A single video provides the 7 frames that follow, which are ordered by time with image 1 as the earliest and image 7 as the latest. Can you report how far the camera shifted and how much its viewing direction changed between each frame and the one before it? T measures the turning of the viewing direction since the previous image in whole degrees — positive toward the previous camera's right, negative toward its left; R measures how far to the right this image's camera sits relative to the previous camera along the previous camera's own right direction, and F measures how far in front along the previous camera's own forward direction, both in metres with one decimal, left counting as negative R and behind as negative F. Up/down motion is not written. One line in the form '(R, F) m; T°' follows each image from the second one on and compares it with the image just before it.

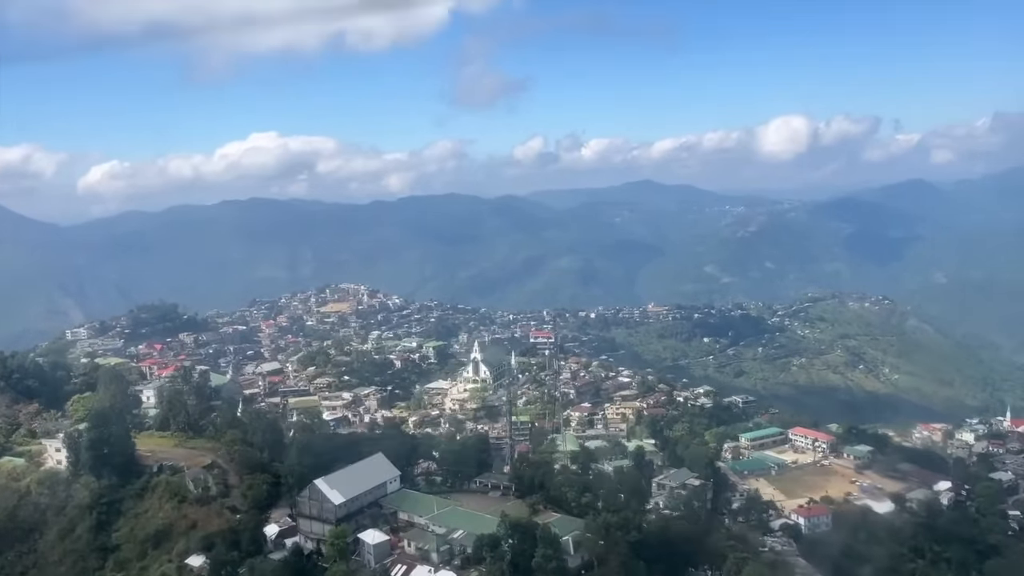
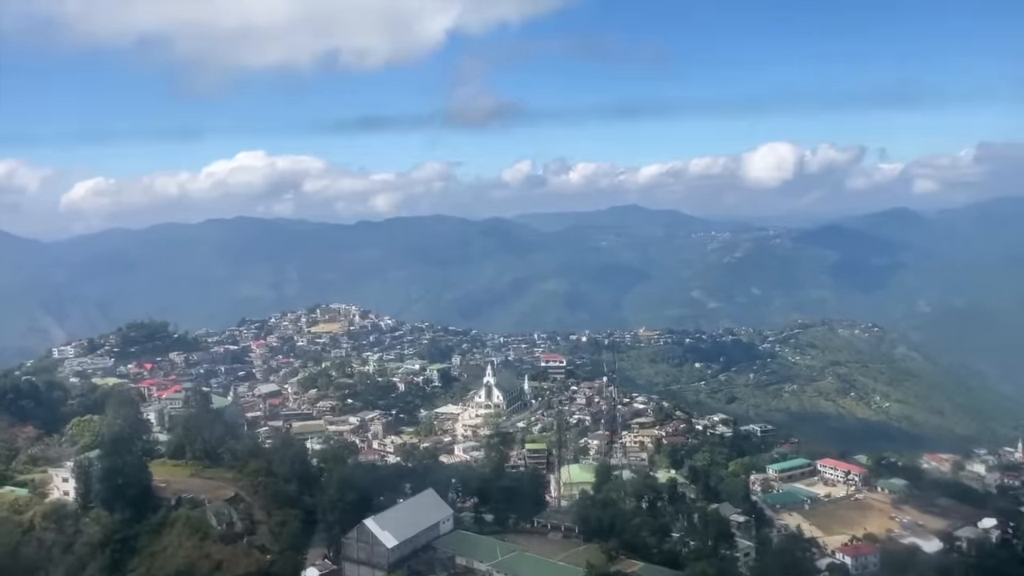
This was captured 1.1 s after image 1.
(-0.8, +0.8) m; +1°
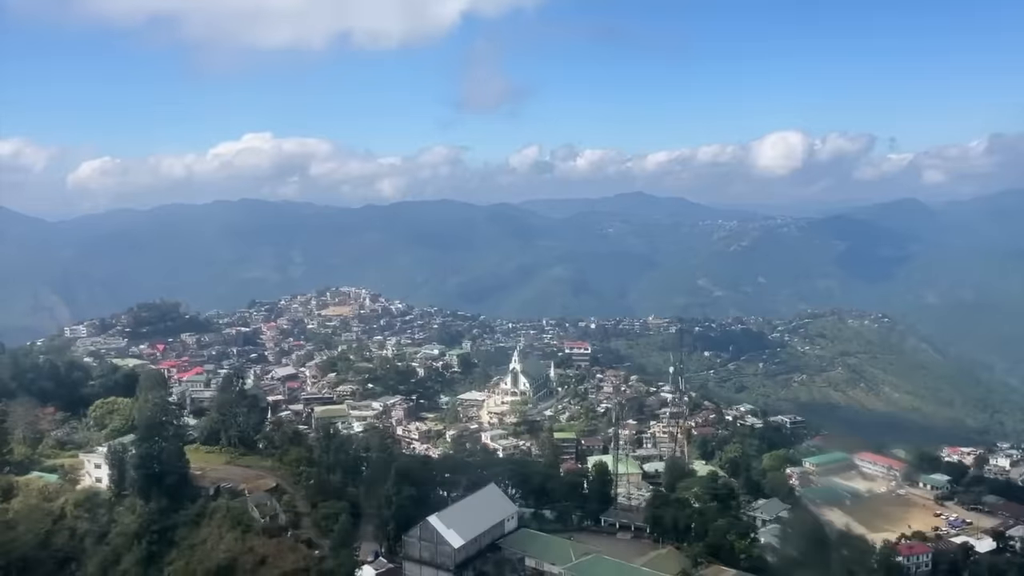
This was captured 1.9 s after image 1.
(-0.6, +0.6) m; 0°
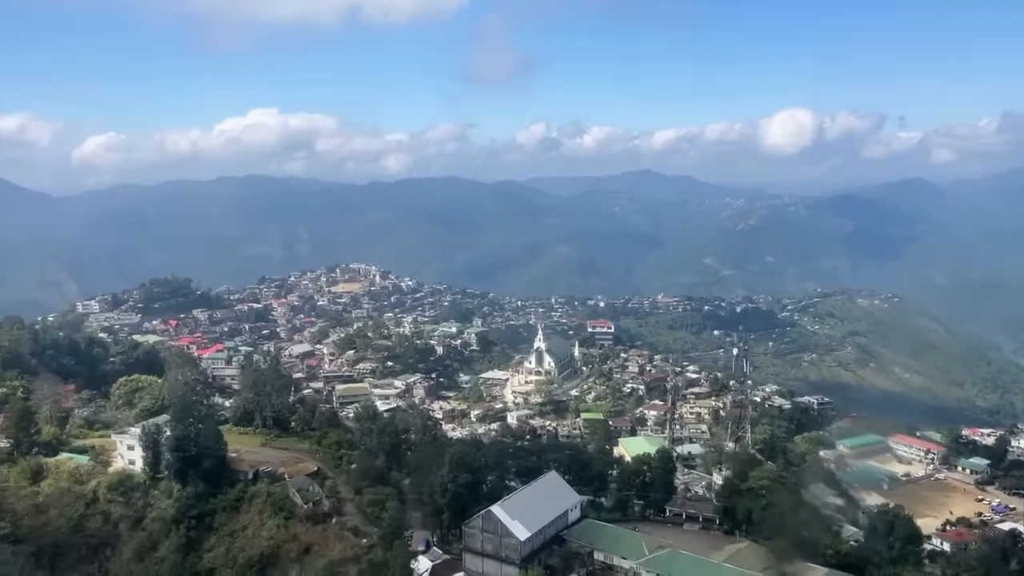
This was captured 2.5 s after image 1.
(-0.5, +0.5) m; 0°
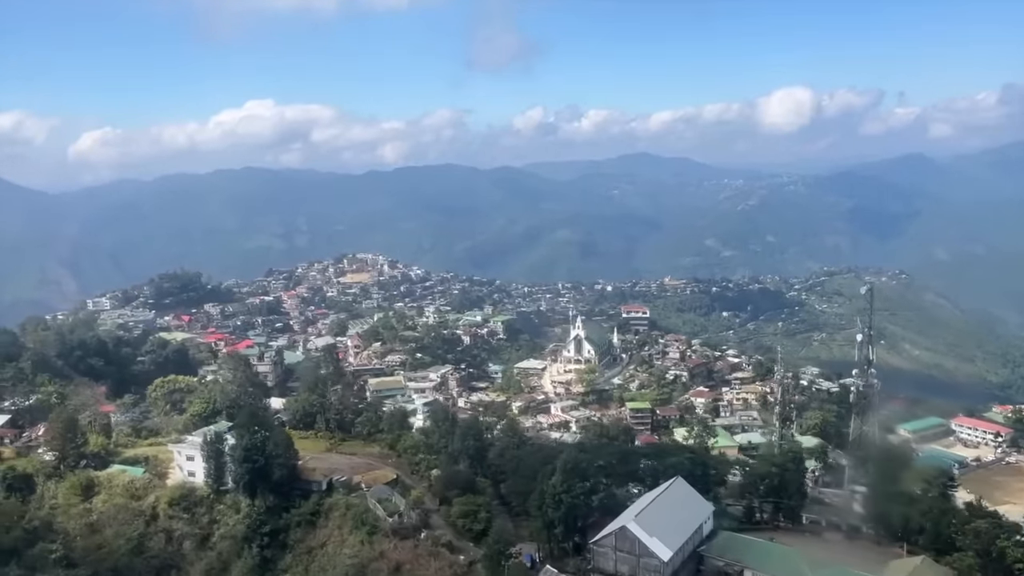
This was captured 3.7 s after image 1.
(-0.9, +0.8) m; 0°
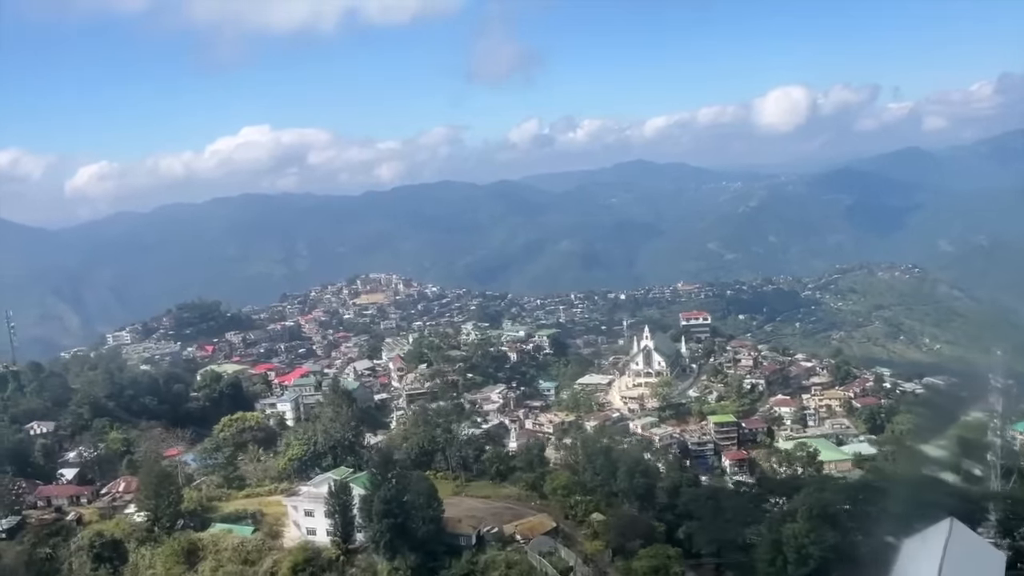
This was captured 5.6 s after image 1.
(-1.4, +1.2) m; 0°
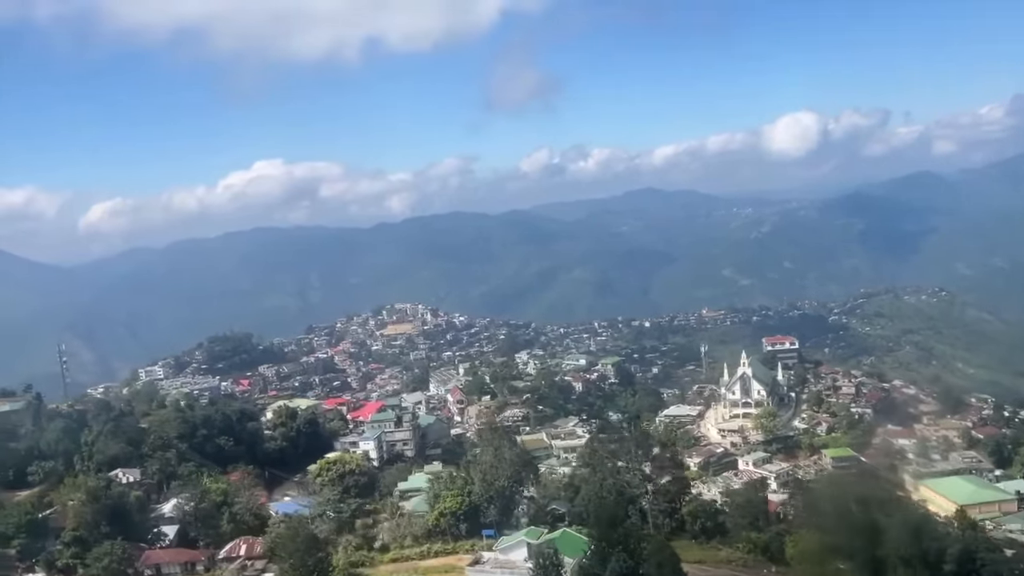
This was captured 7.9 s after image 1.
(-1.6, +1.4) m; -1°
